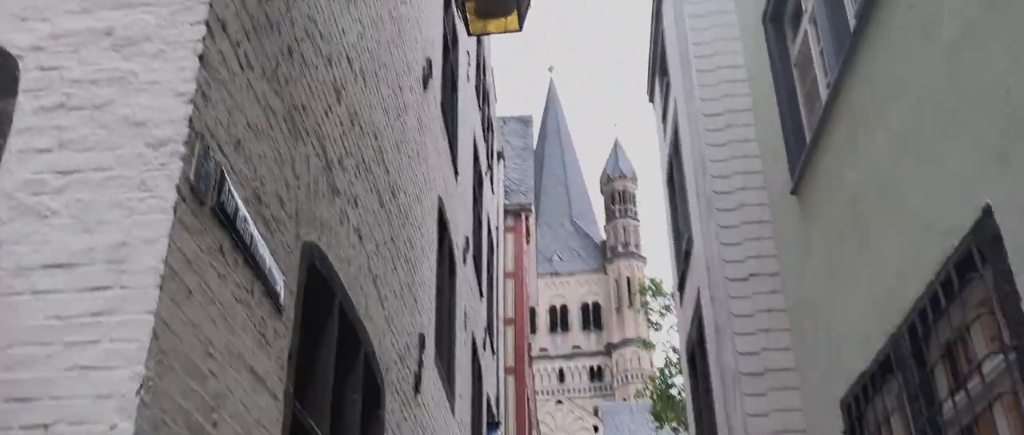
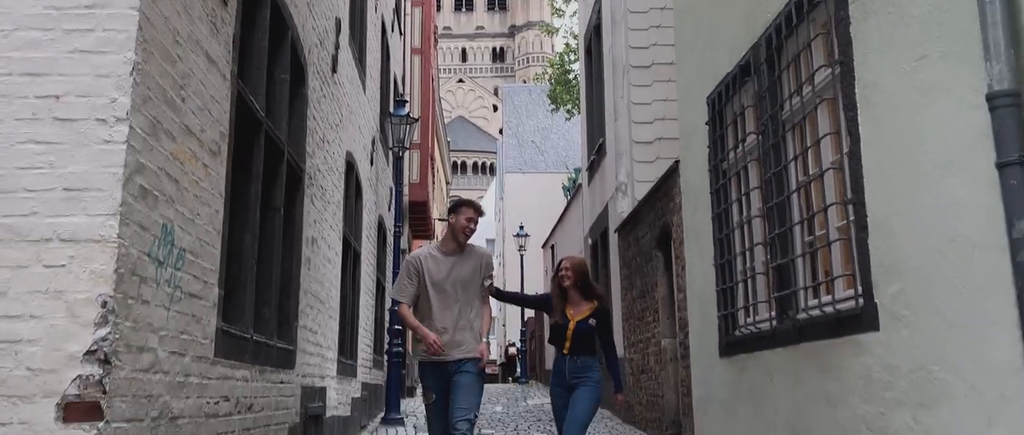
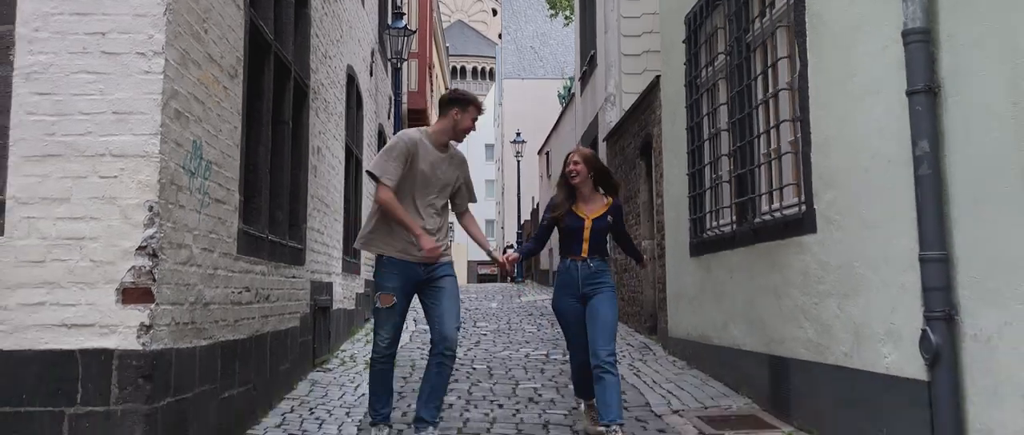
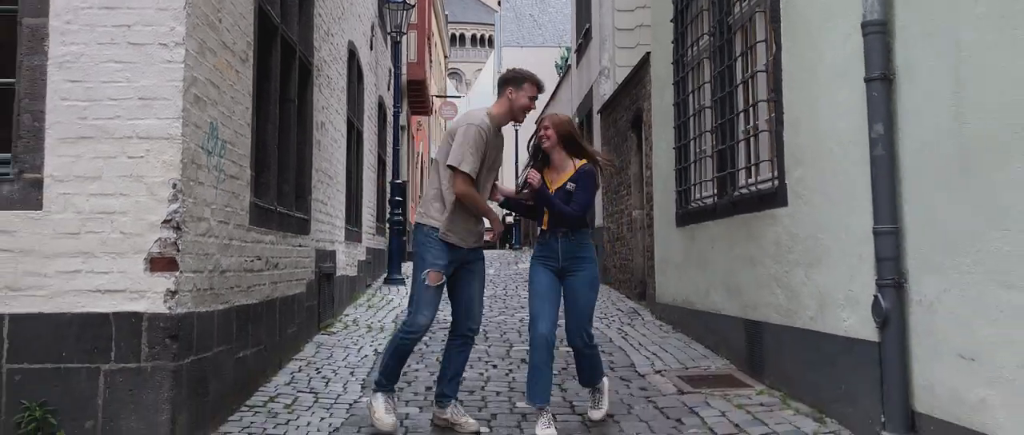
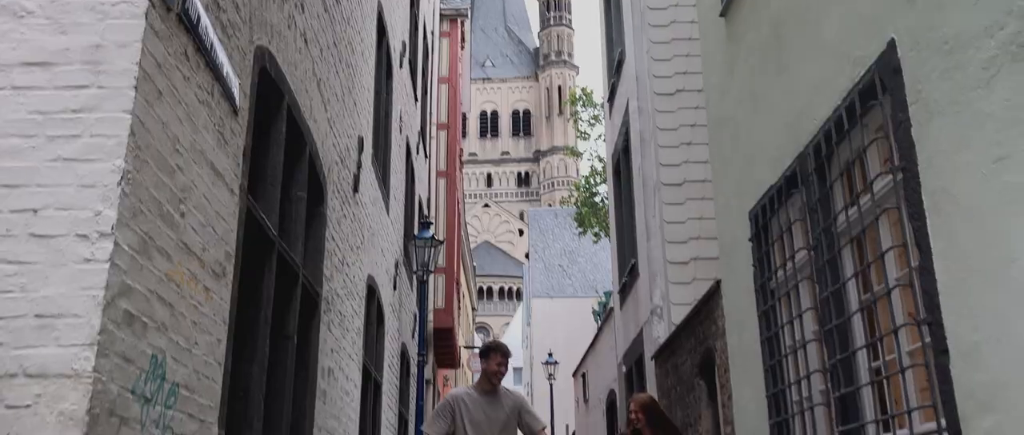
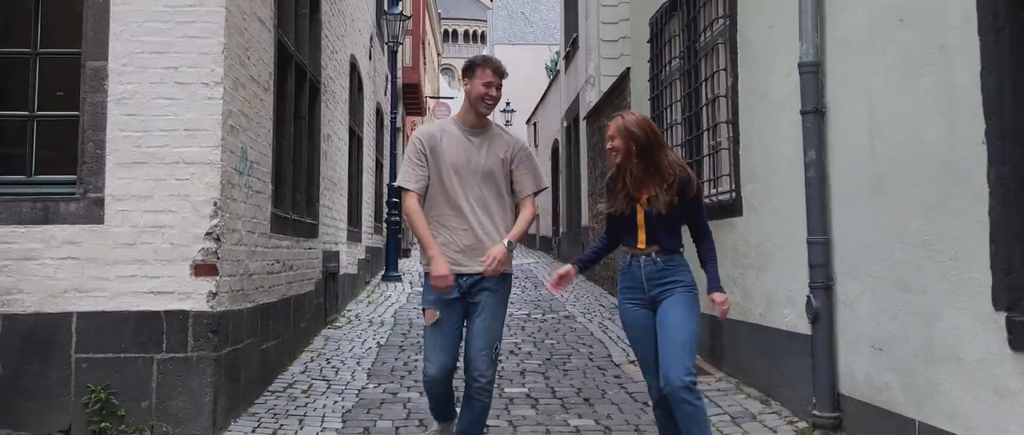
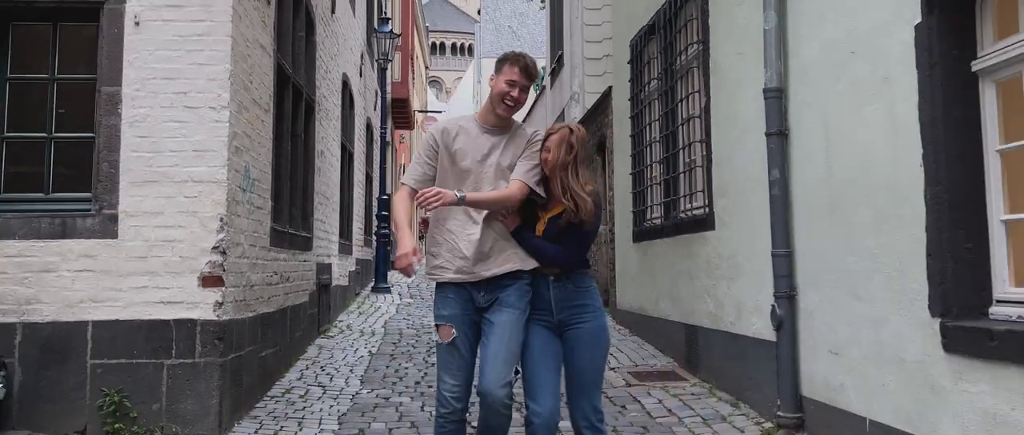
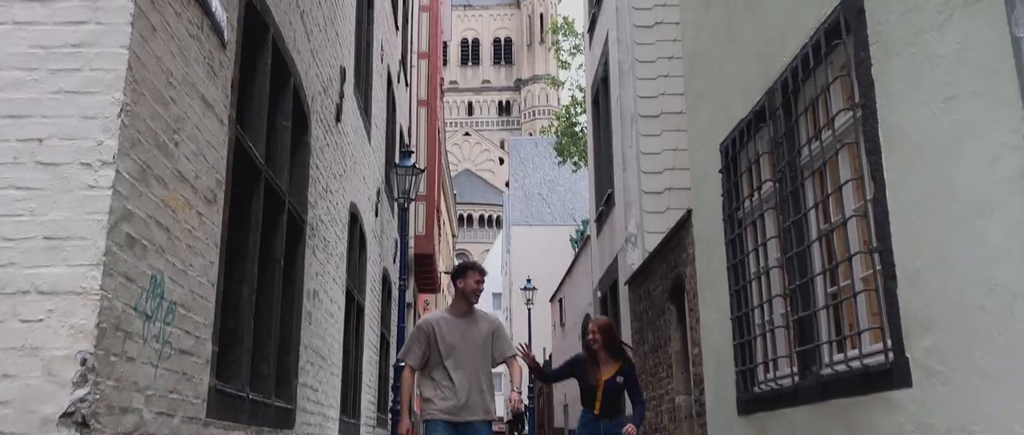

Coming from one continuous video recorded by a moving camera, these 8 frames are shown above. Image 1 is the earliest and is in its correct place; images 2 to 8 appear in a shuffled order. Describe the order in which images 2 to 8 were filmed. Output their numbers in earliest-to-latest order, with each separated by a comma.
5, 8, 2, 3, 4, 6, 7
